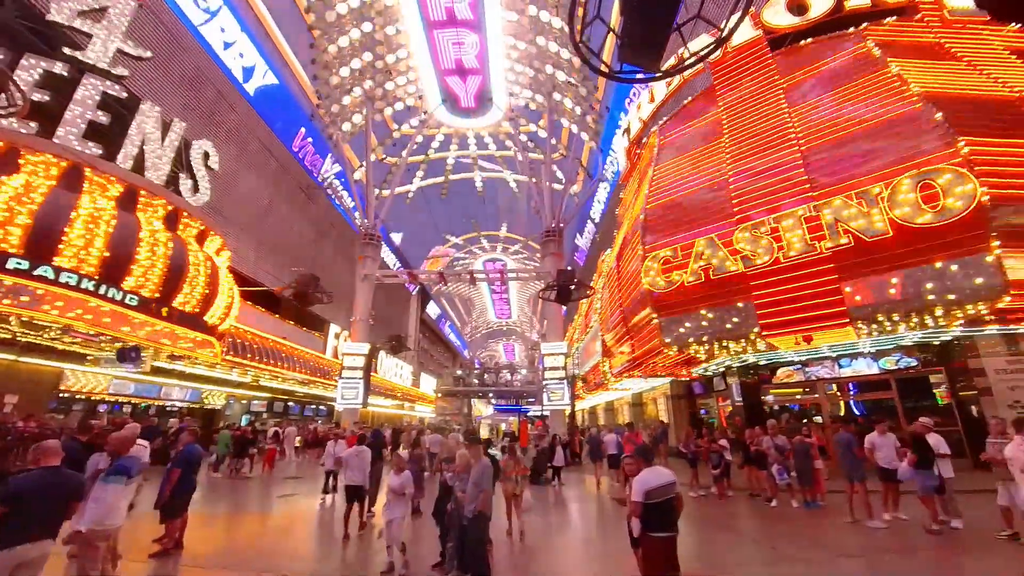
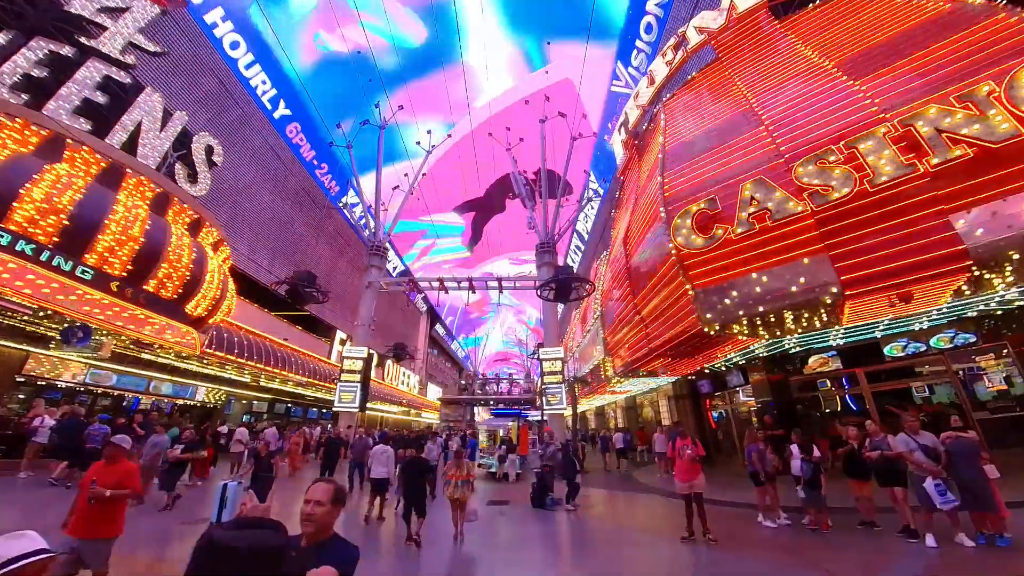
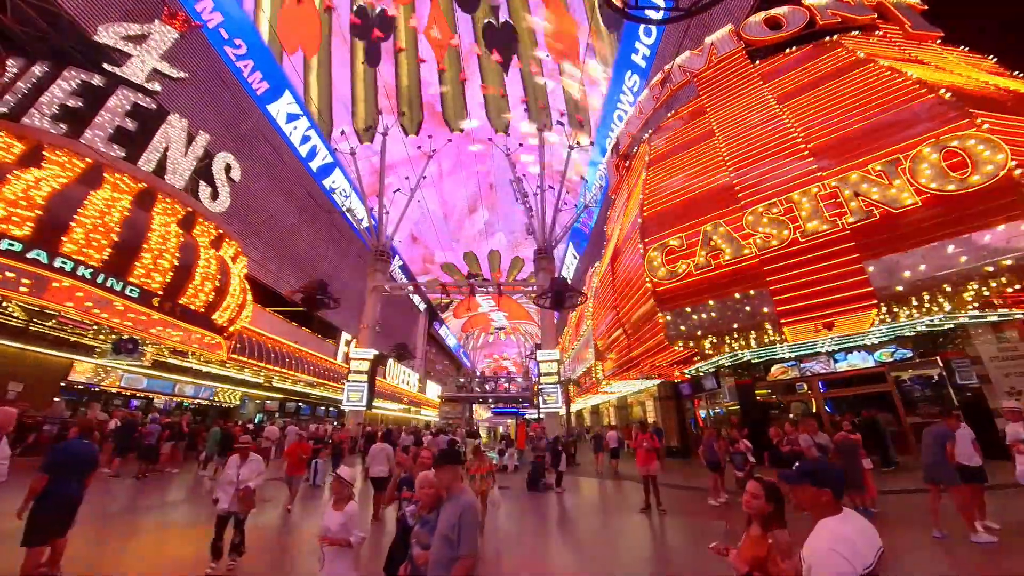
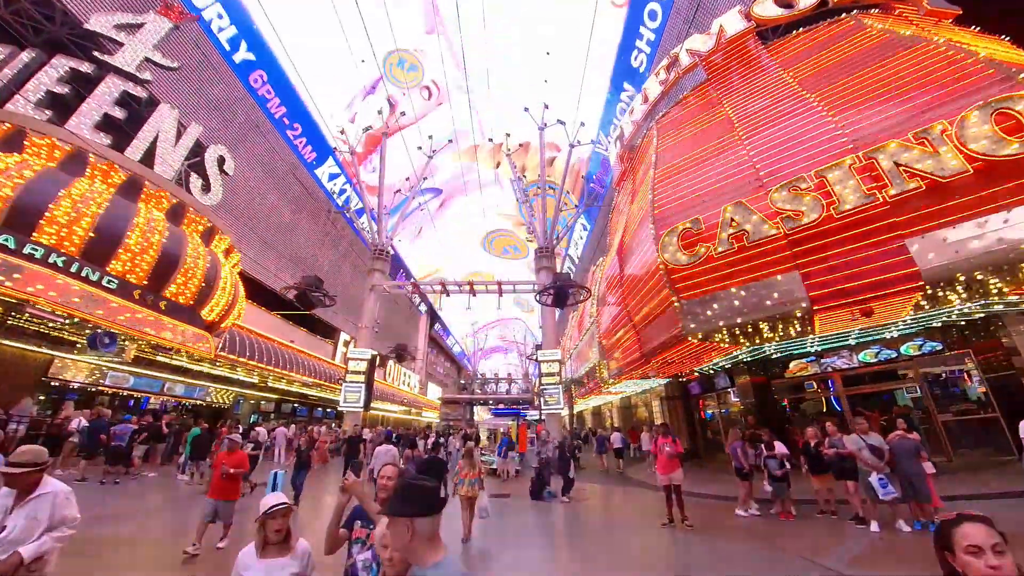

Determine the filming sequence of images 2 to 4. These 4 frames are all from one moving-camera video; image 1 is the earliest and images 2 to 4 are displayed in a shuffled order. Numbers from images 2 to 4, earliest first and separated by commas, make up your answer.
3, 4, 2
